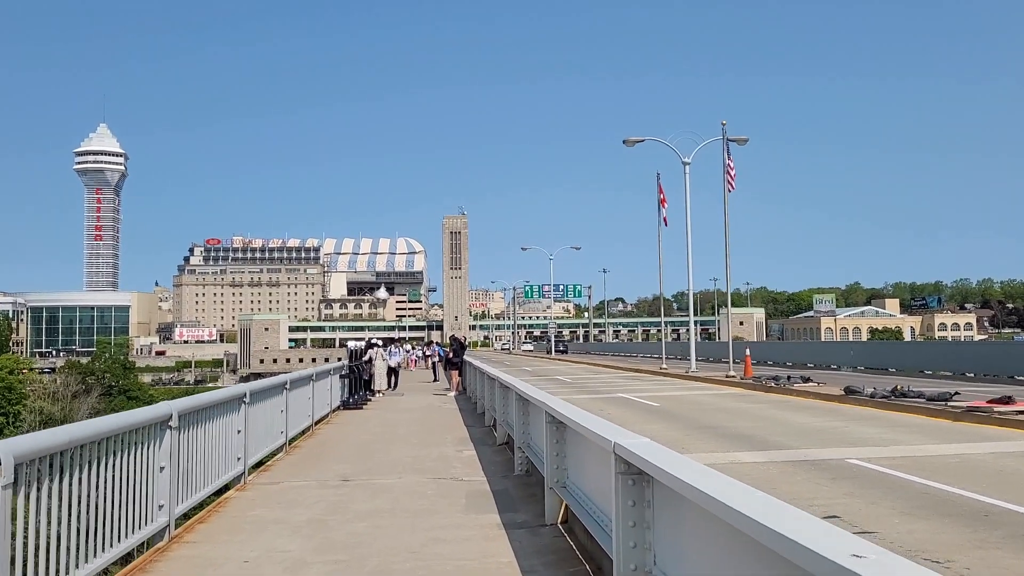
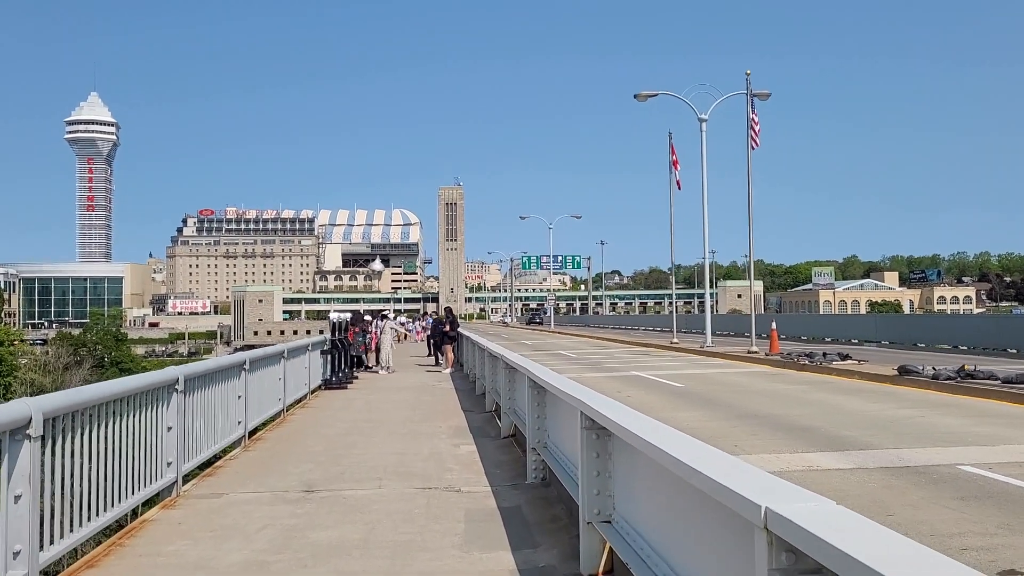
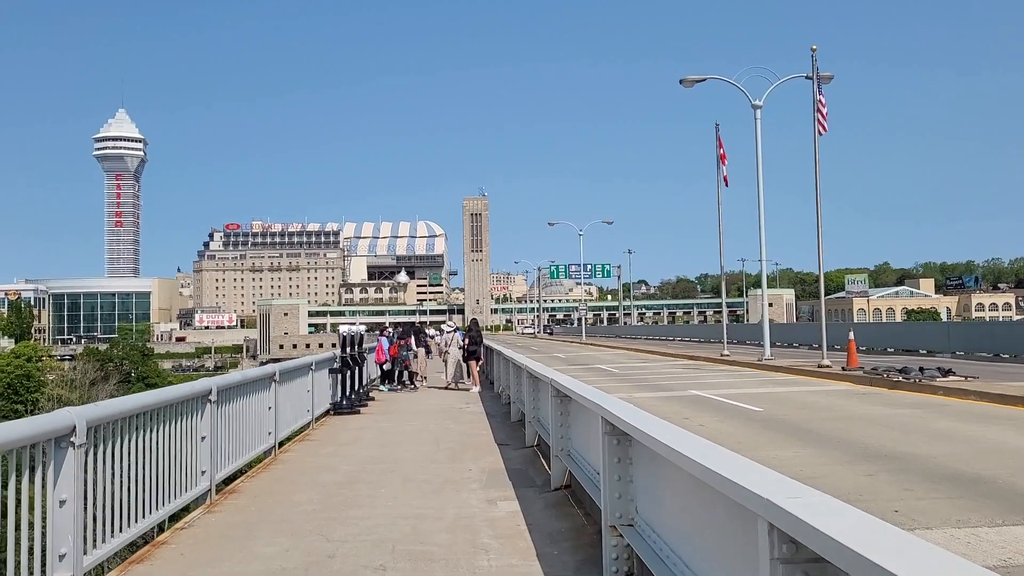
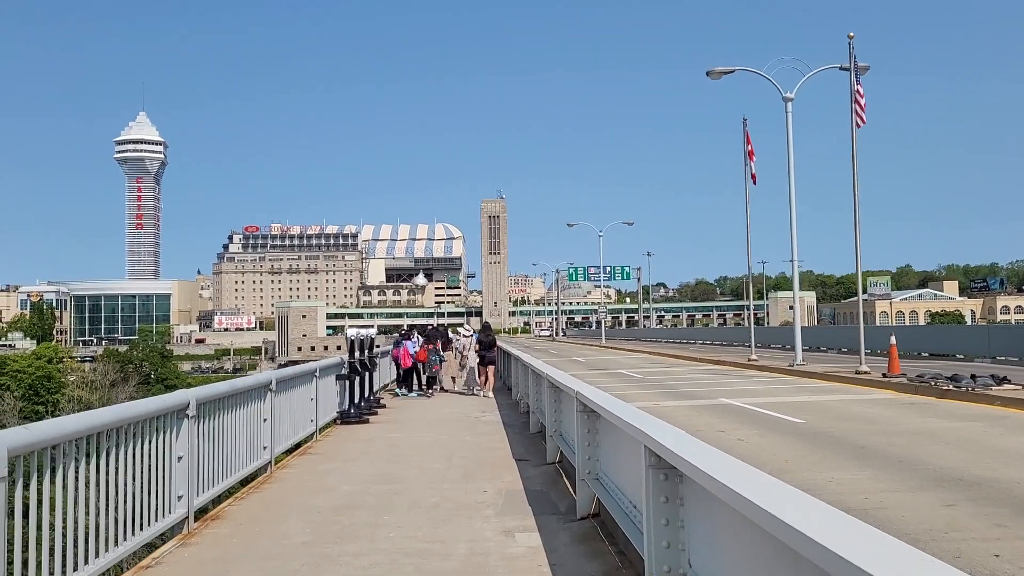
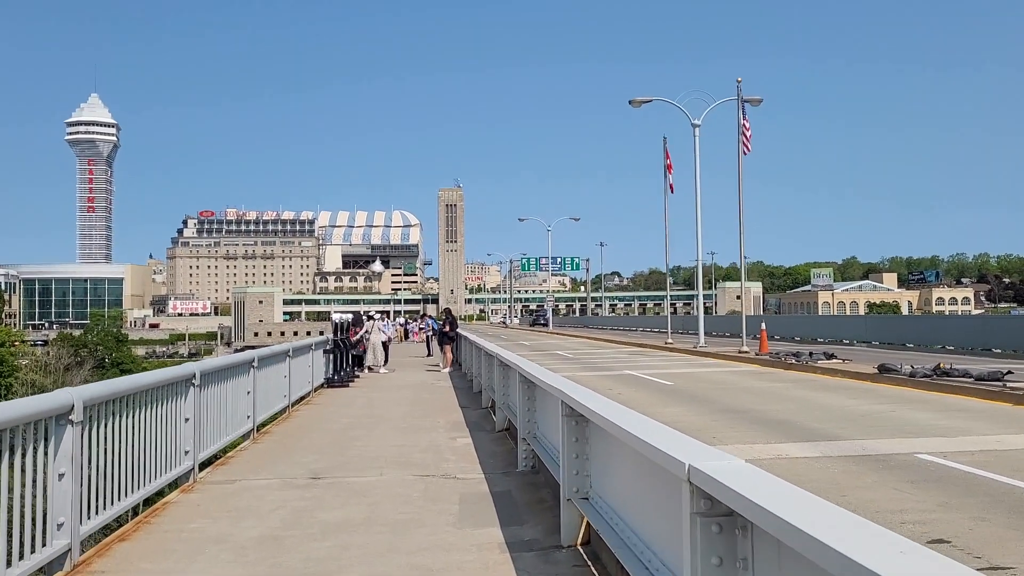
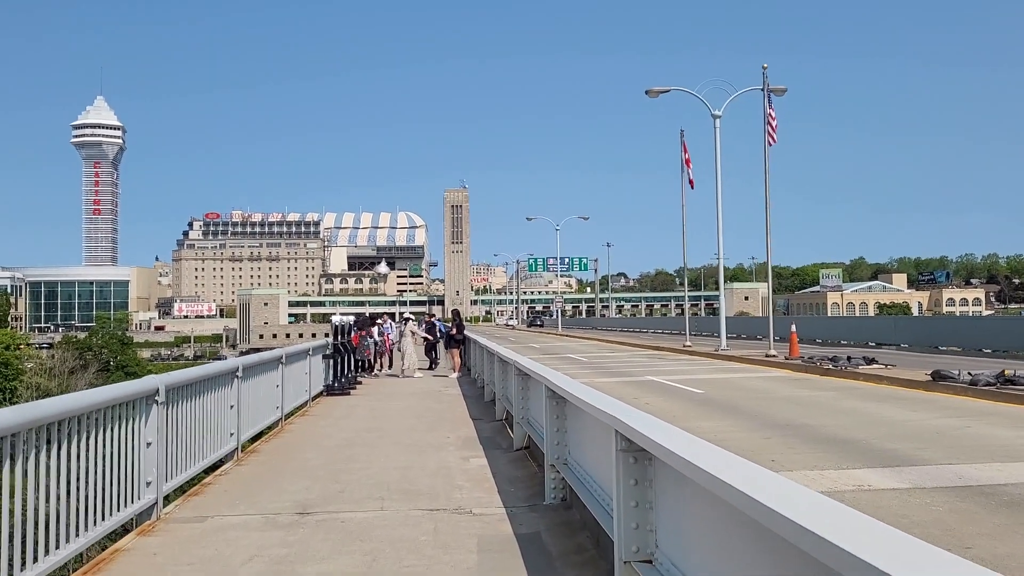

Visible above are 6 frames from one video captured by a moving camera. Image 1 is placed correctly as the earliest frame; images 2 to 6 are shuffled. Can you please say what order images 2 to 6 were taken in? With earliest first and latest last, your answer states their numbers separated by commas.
5, 2, 6, 3, 4
